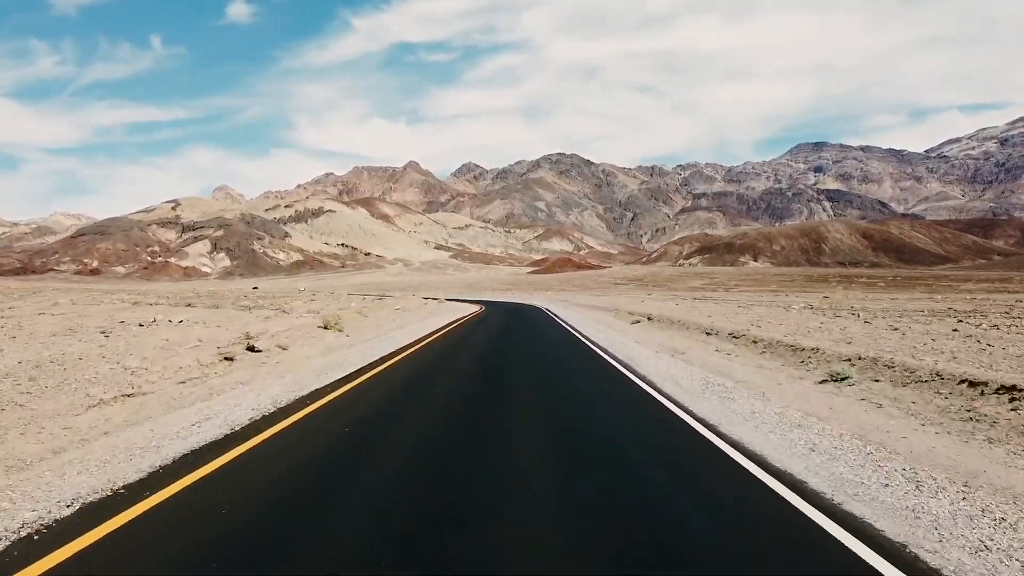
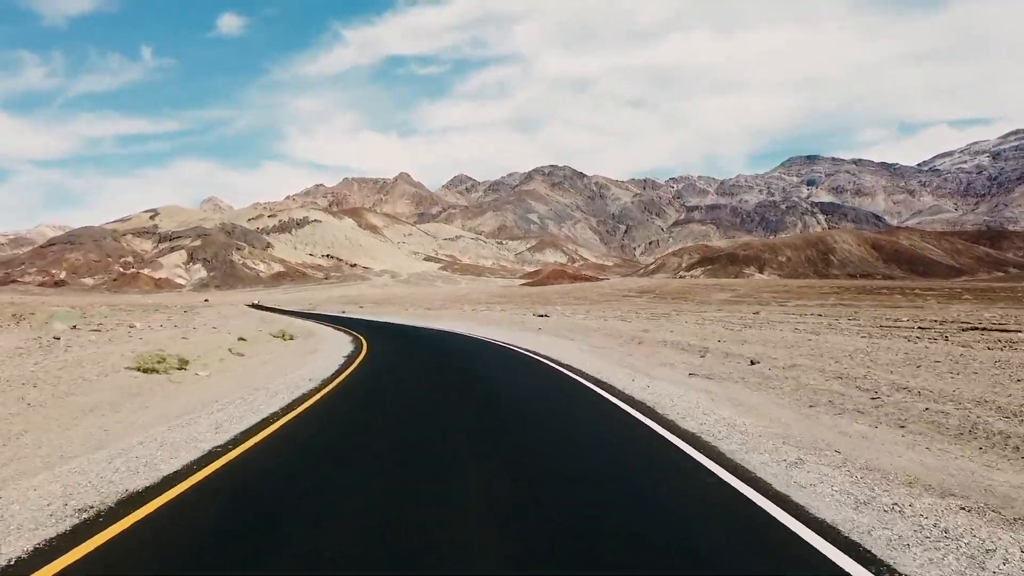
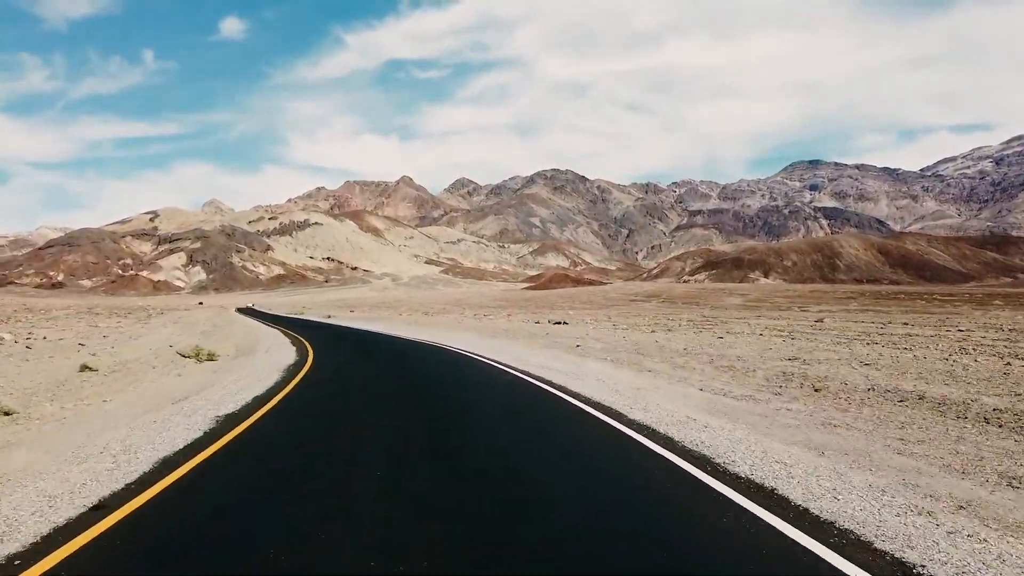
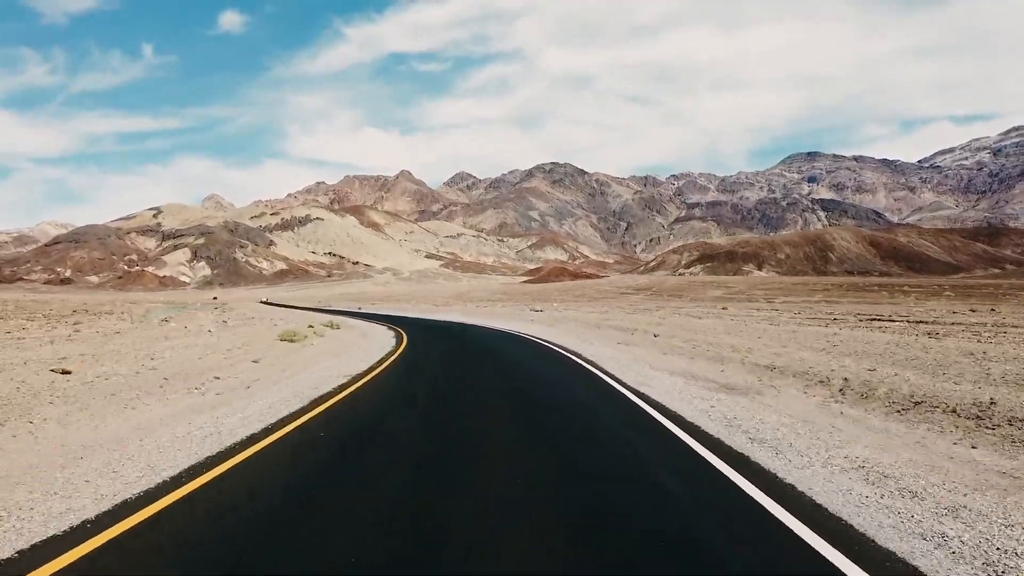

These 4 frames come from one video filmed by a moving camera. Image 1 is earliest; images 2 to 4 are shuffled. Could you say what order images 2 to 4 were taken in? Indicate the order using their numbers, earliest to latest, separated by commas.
4, 2, 3
